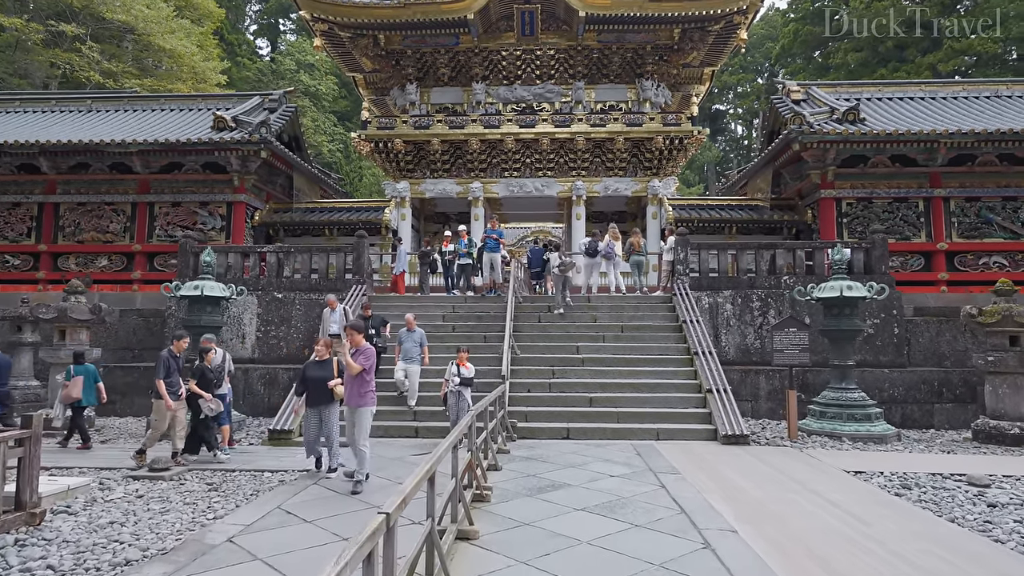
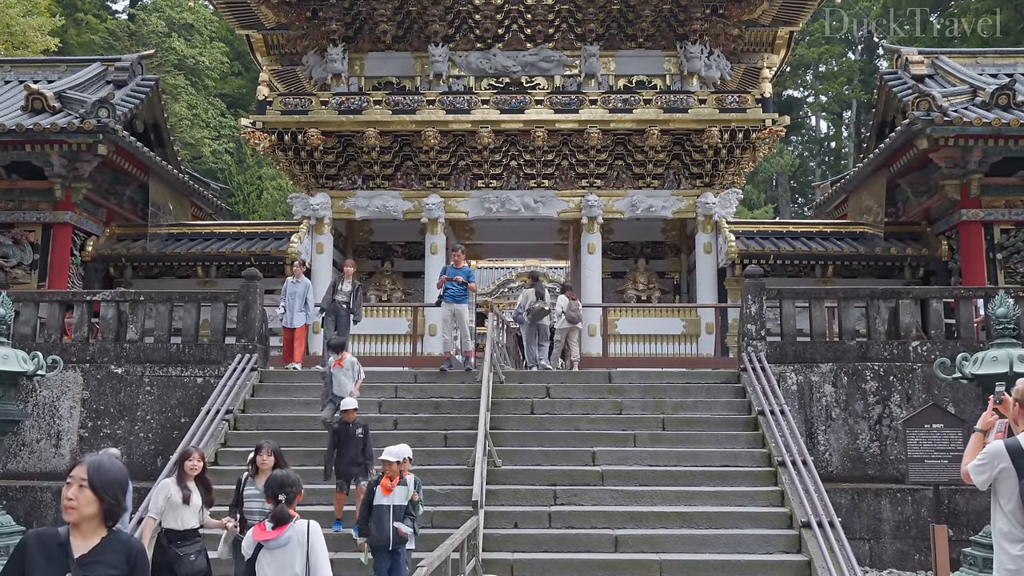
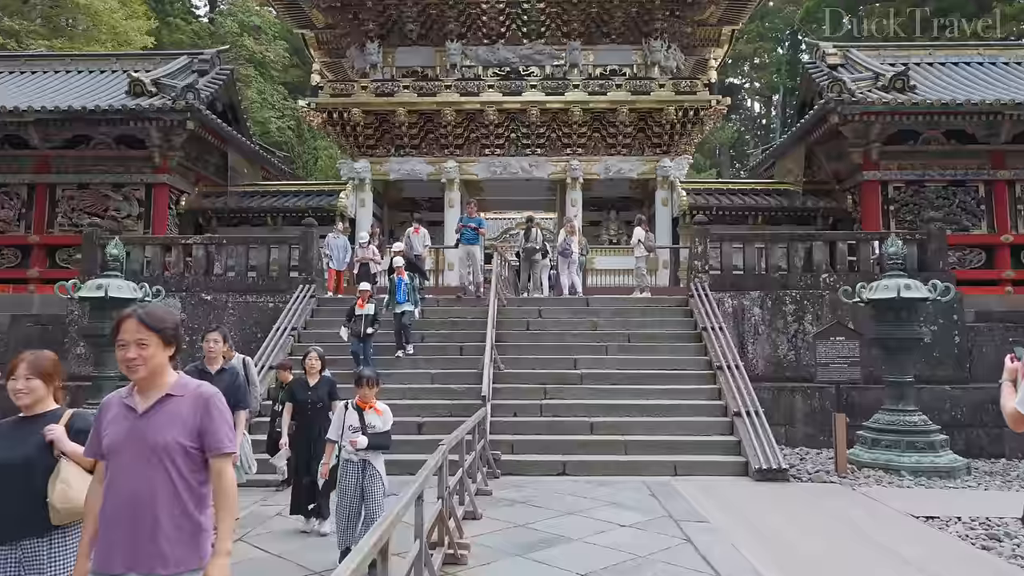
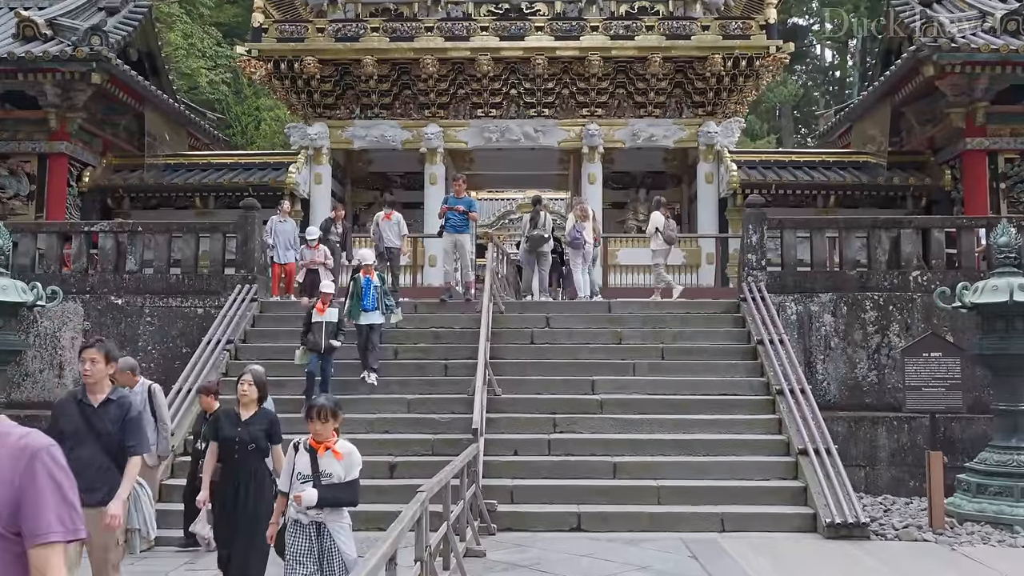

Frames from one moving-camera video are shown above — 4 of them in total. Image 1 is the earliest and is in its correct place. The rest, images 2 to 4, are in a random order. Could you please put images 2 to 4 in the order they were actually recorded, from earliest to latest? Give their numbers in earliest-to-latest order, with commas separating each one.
3, 4, 2
